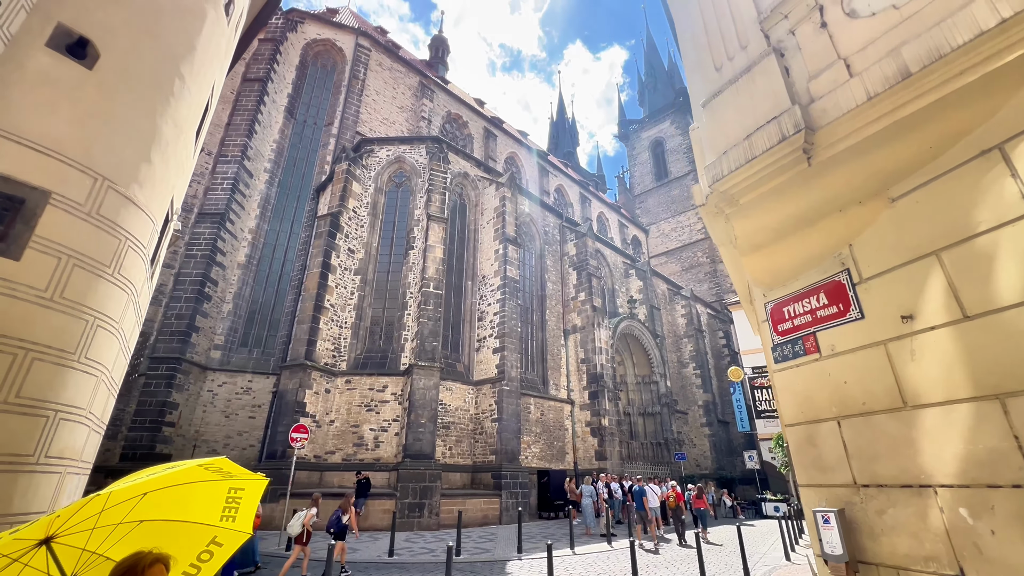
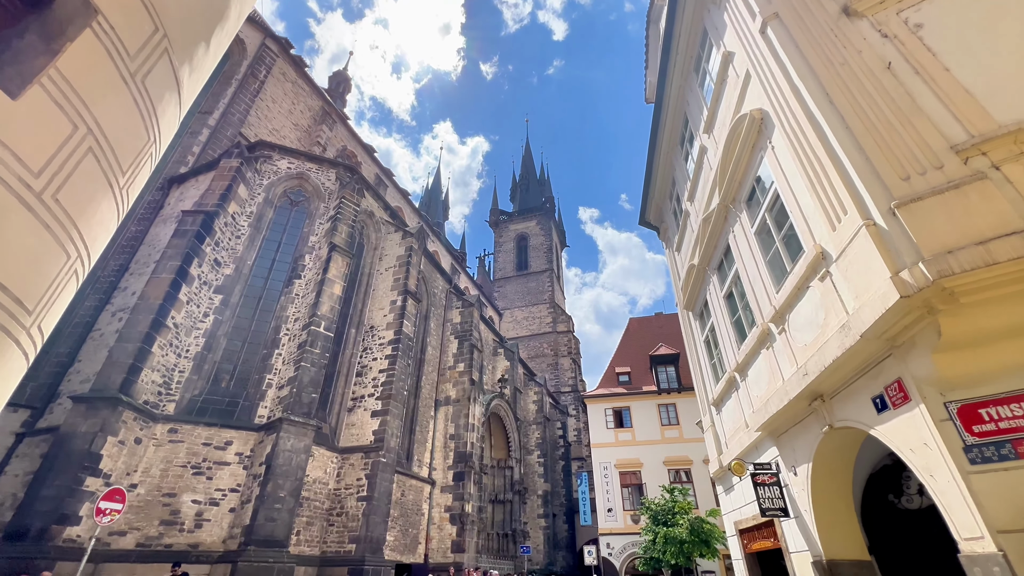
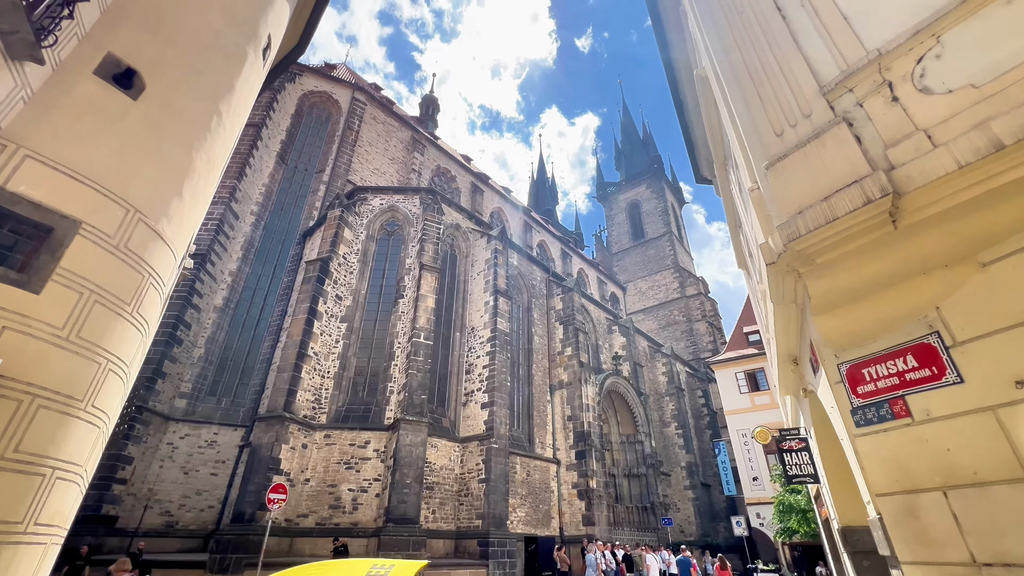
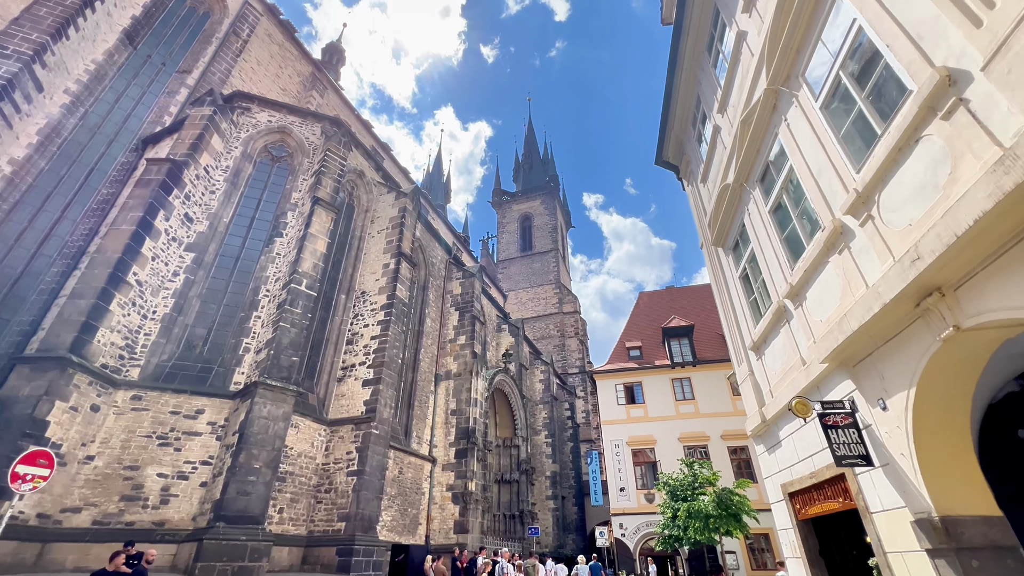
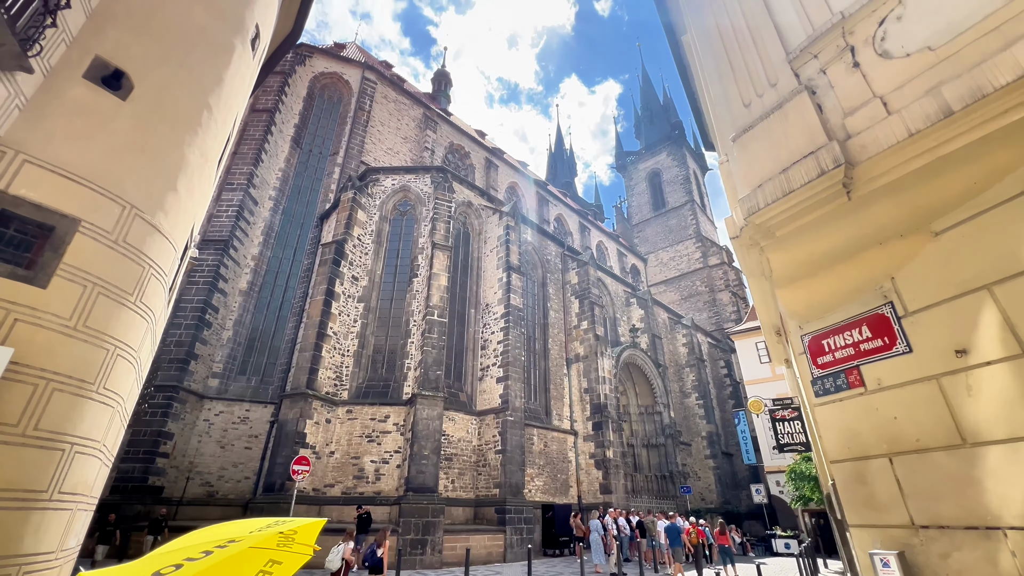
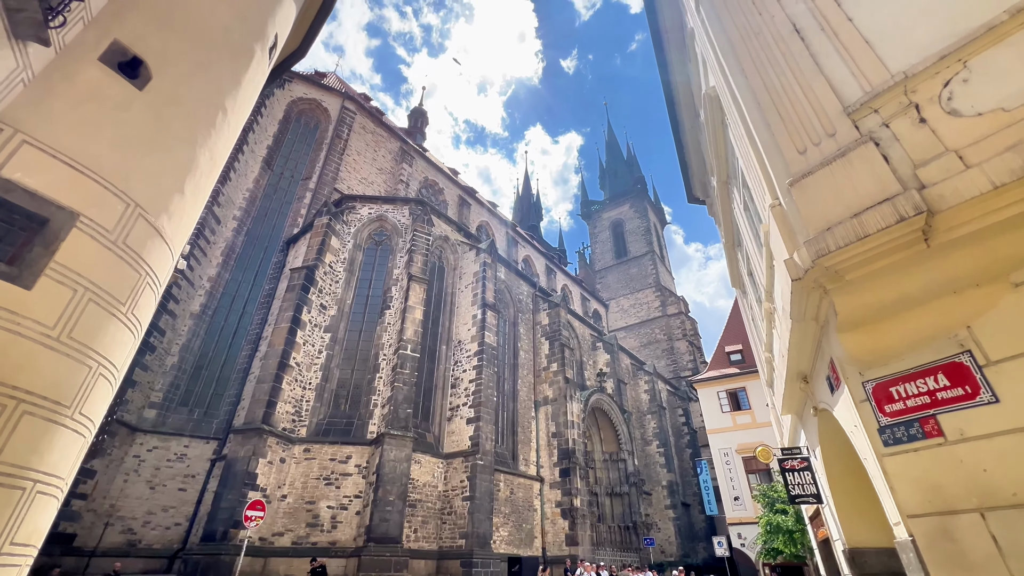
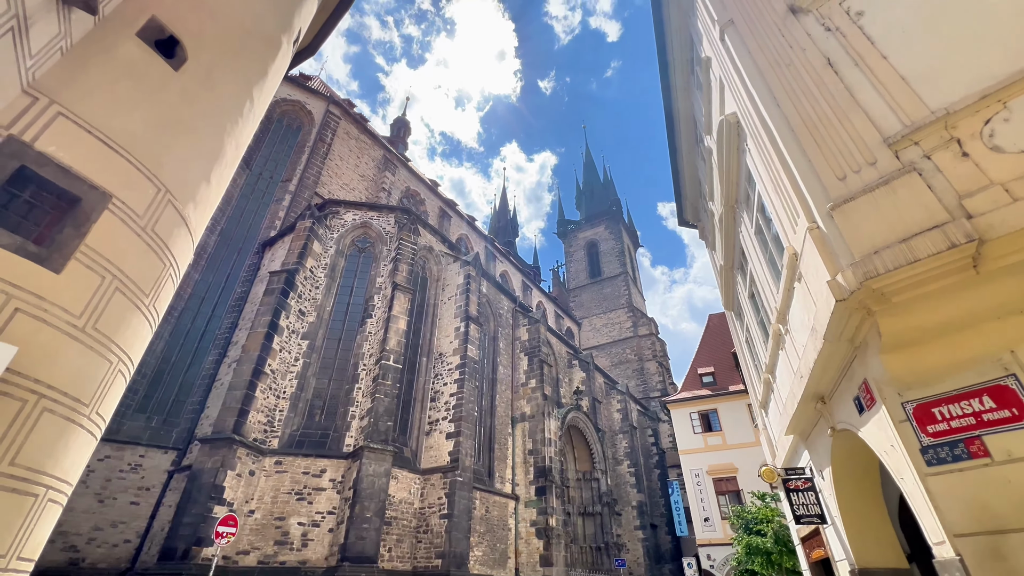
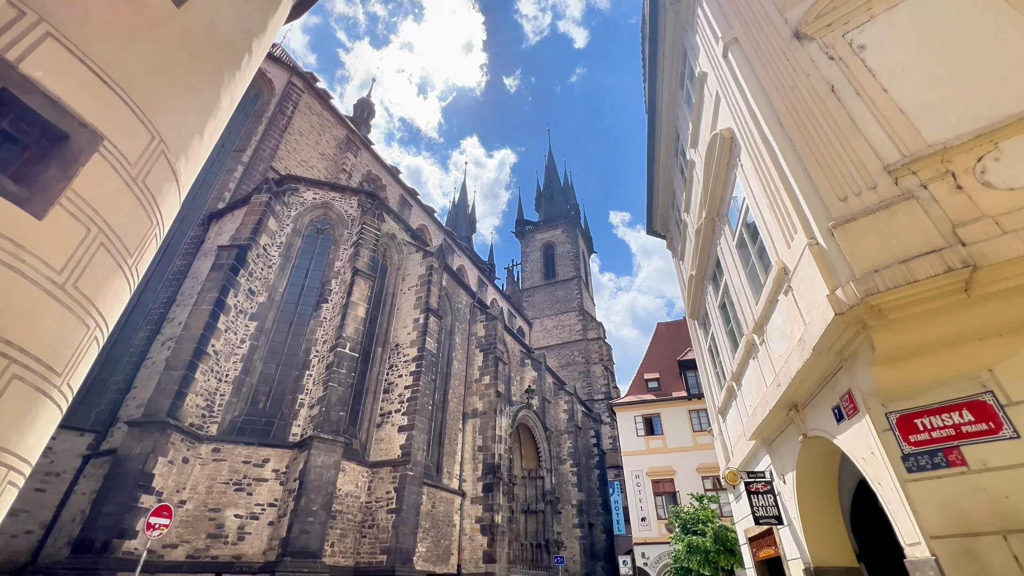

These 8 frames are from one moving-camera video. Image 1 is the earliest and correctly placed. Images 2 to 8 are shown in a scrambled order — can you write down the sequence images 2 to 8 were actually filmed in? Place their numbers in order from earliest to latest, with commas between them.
5, 3, 6, 7, 8, 2, 4
